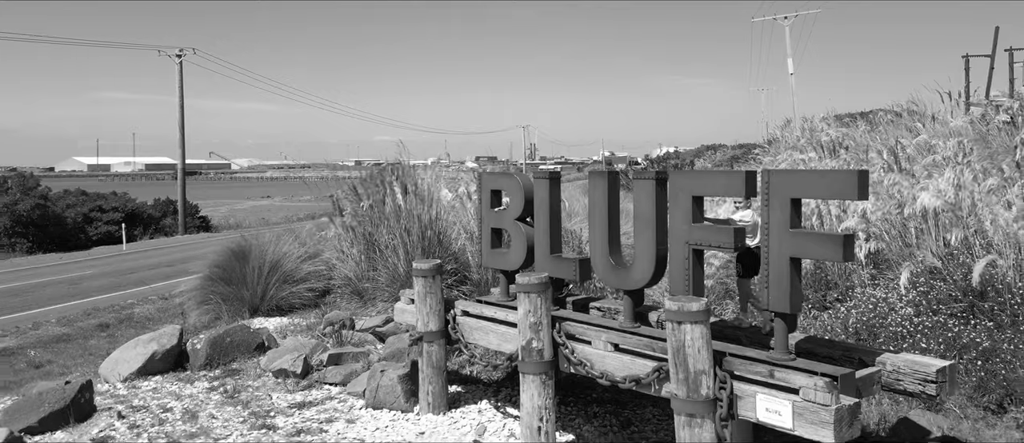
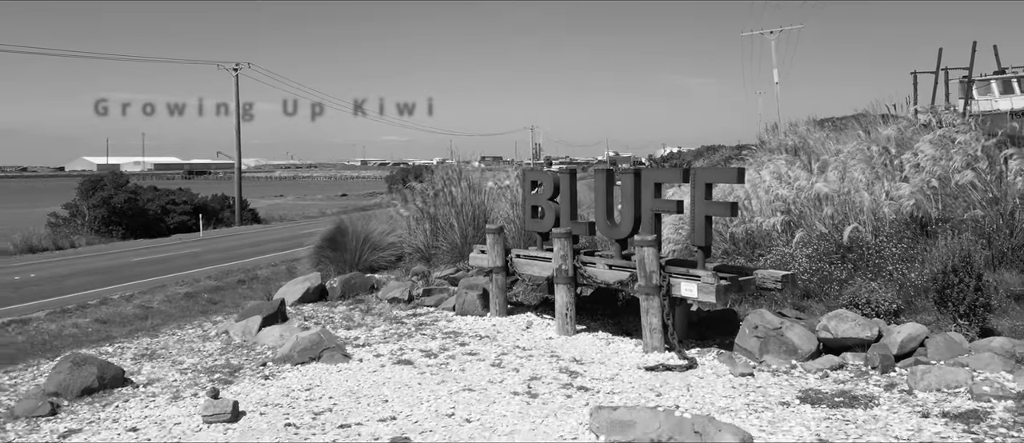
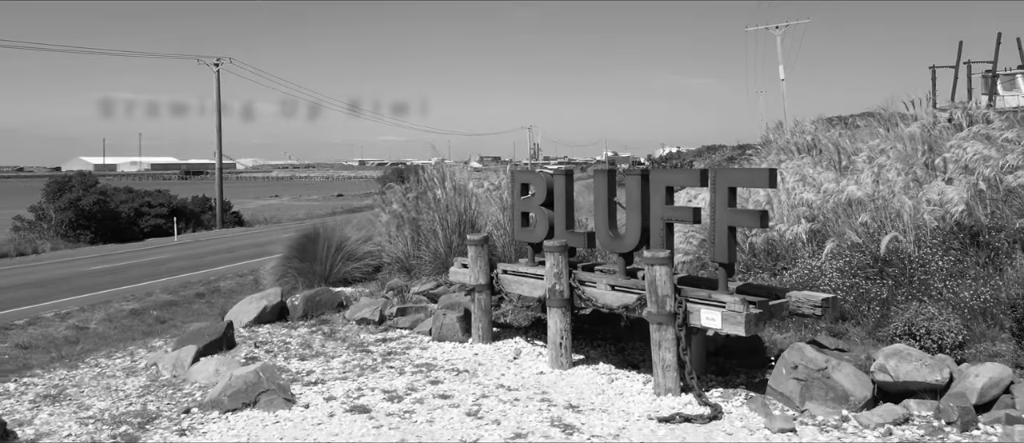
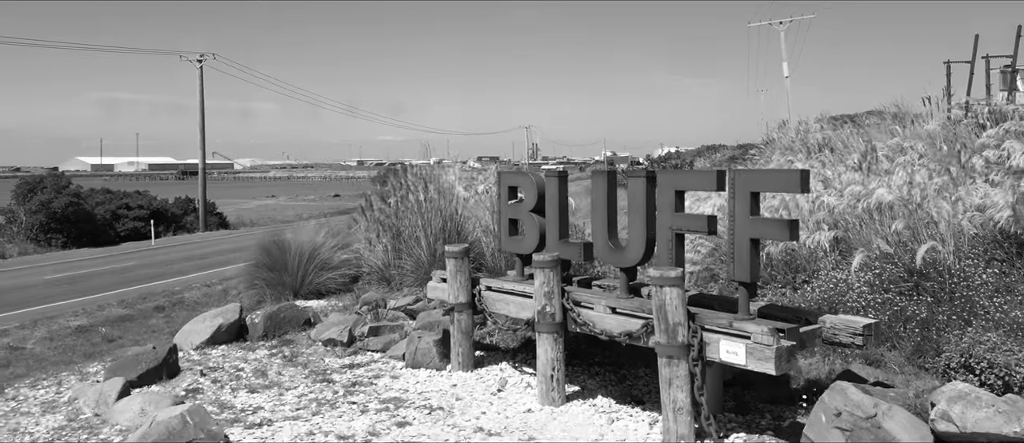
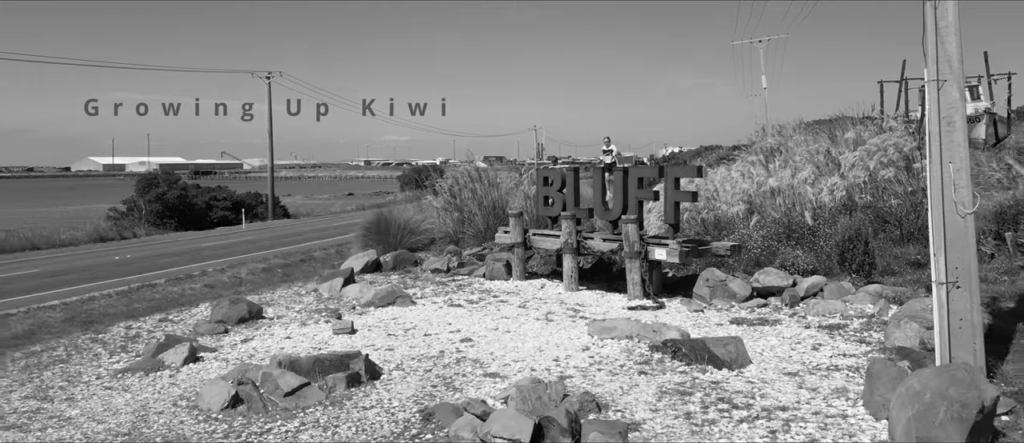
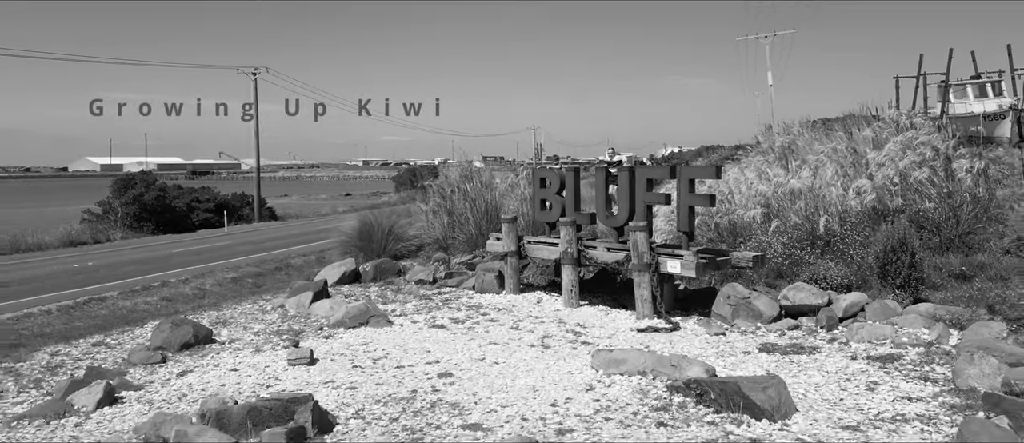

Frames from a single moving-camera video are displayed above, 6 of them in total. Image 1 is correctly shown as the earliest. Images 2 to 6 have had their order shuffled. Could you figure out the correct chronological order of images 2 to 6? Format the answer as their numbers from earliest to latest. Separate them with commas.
4, 3, 2, 6, 5
